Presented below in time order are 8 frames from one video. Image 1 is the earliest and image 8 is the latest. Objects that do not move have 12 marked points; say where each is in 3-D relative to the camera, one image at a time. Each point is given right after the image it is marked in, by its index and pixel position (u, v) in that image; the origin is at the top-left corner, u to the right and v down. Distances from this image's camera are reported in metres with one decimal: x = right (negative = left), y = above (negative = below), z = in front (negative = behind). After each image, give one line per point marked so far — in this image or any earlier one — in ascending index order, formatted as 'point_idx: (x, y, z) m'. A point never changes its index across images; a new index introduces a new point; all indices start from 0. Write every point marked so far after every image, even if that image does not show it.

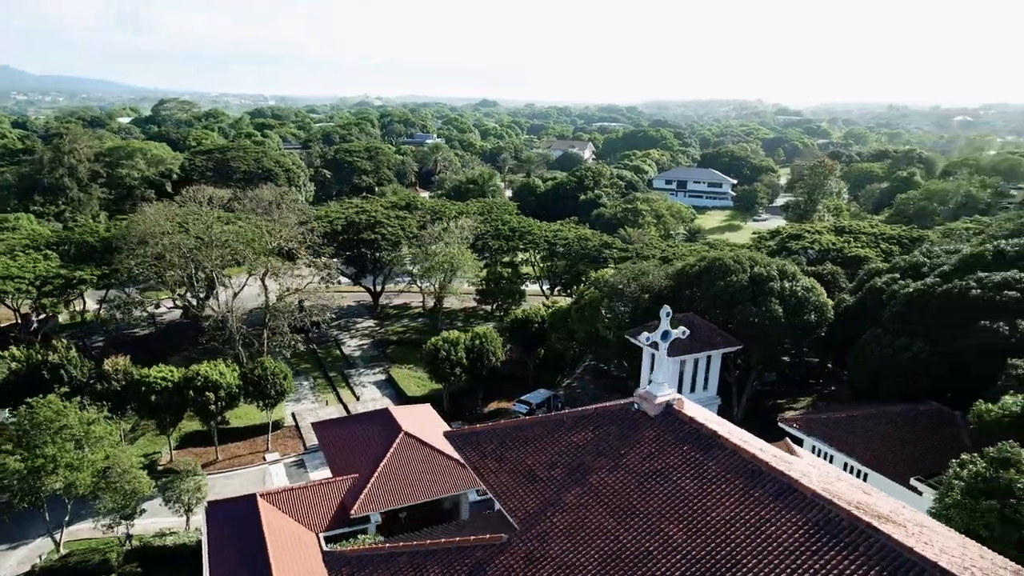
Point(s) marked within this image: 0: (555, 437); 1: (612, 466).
0: (+0.8, -2.7, +12.0) m
1: (+1.7, -2.9, +10.9) m
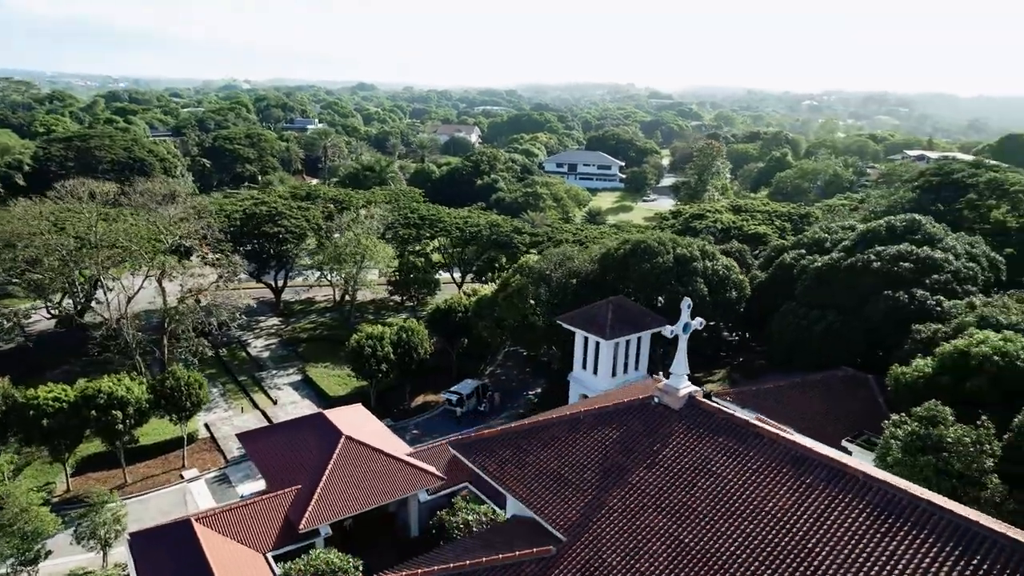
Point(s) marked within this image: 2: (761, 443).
0: (+1.2, -2.6, +11.8) m
1: (+2.3, -2.8, +10.8) m
2: (+3.9, -2.4, +10.4) m
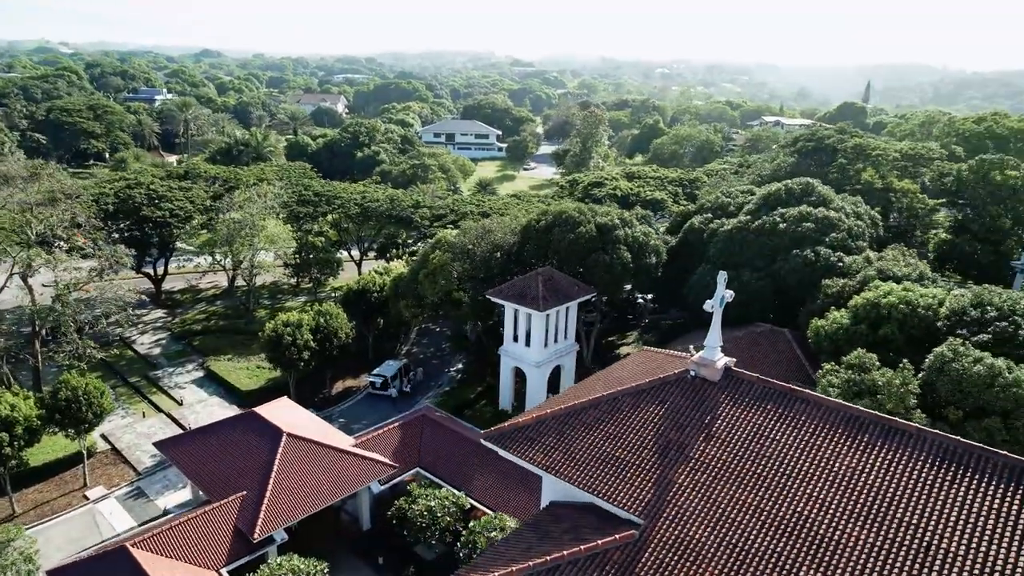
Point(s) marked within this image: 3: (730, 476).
0: (+1.9, -2.3, +11.7) m
1: (+3.2, -2.4, +11.0) m
2: (+4.9, -1.9, +10.9) m
3: (+3.4, -2.9, +10.3) m
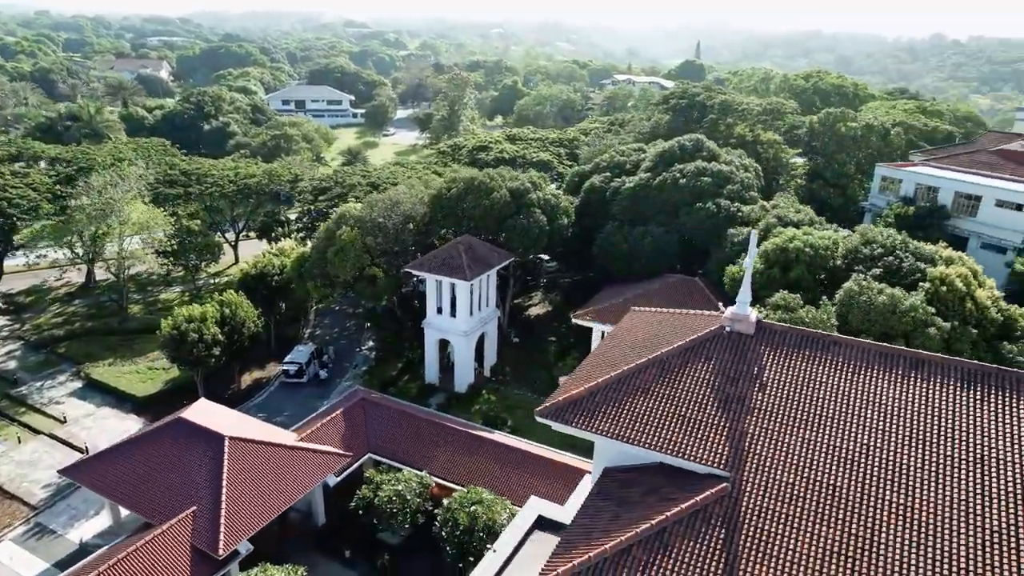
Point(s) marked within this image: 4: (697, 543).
0: (+2.9, -1.6, +12.1) m
1: (+4.3, -1.7, +11.7) m
2: (+5.9, -1.1, +12.0) m
3: (+4.7, -2.2, +11.1) m
4: (+2.8, -3.8, +9.9) m
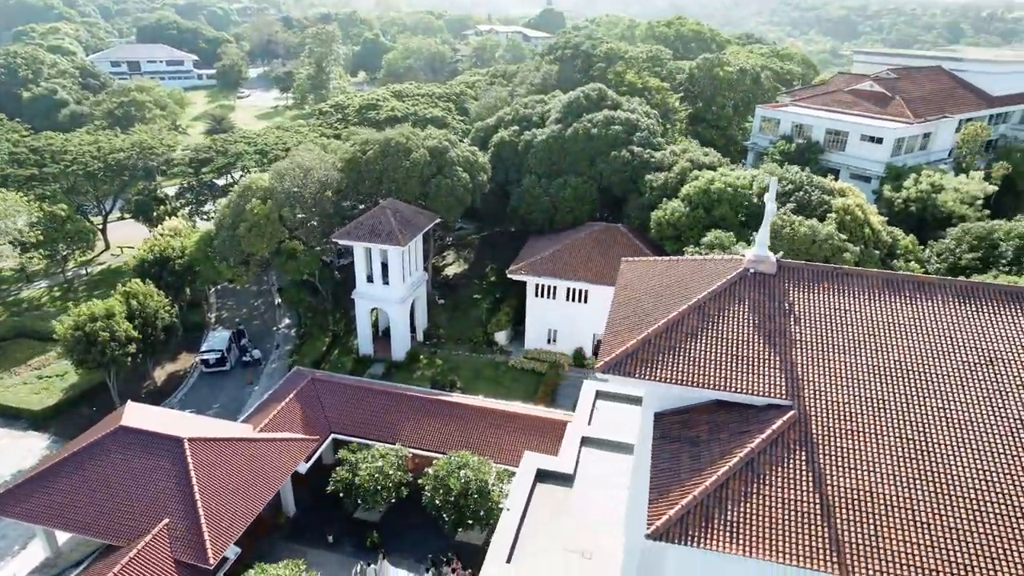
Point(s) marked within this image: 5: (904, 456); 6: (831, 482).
0: (+3.9, -0.6, +12.8) m
1: (+5.4, -0.6, +12.7) m
2: (+6.8, +0.2, +13.3) m
3: (+5.9, -1.1, +12.3) m
4: (+4.4, -2.9, +10.8) m
5: (+6.3, -2.7, +10.7) m
6: (+5.1, -3.1, +10.6) m
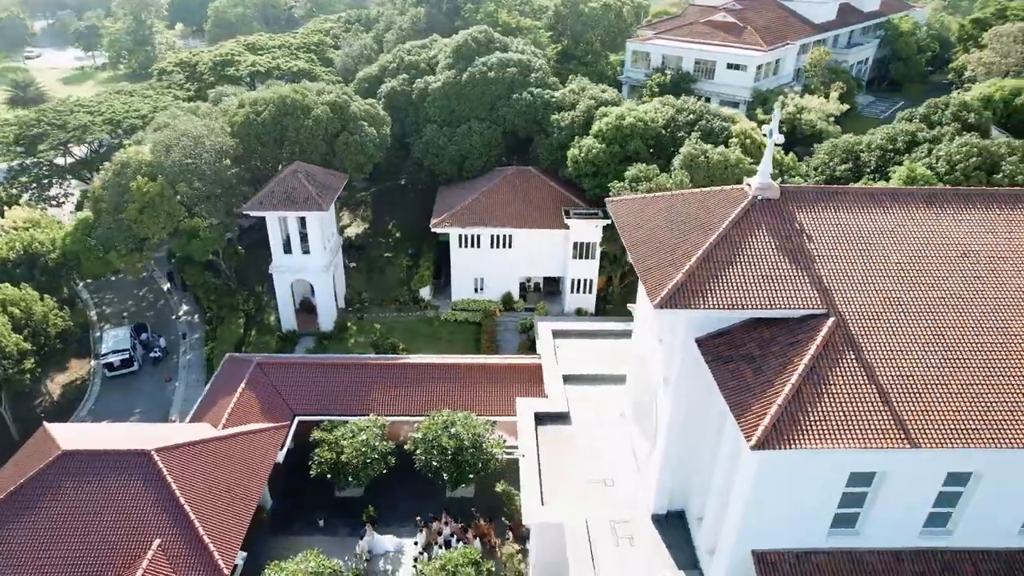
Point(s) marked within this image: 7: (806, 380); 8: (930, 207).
0: (+4.8, +0.8, +13.9) m
1: (+6.2, +1.1, +14.1) m
2: (+7.3, +2.1, +14.9) m
3: (+6.9, +0.7, +13.8) m
4: (+6.0, -1.4, +12.2) m
5: (+7.8, -1.0, +12.6) m
6: (+6.7, -1.6, +12.2) m
7: (+5.3, -1.7, +12.0) m
8: (+9.2, +1.8, +14.8) m
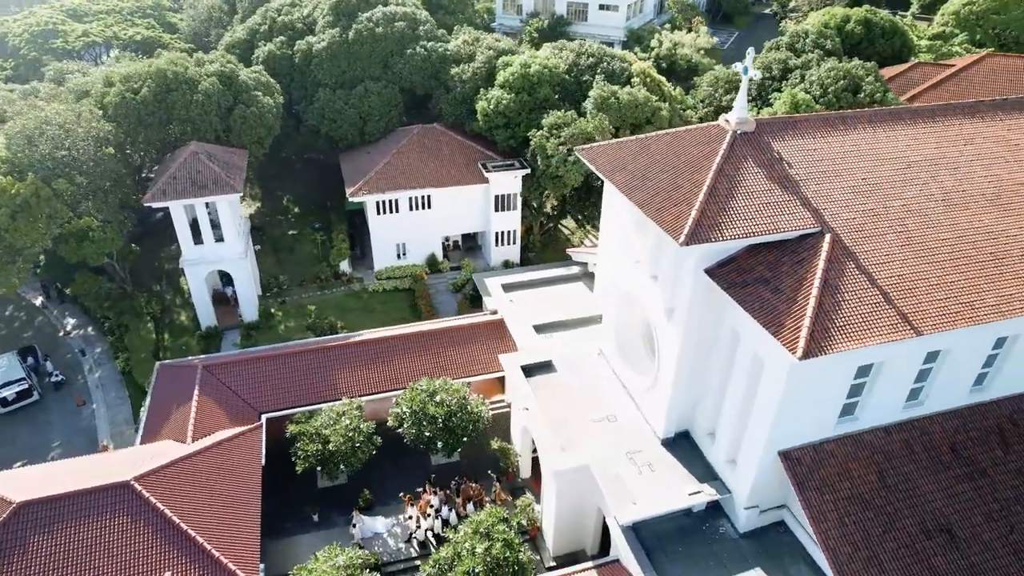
0: (+5.0, +2.4, +14.9) m
1: (+6.3, +2.8, +15.4) m
2: (+7.1, +4.1, +16.4) m
3: (+7.1, +2.5, +15.3) m
4: (+6.9, +0.2, +13.8) m
5: (+8.5, +0.9, +14.4) m
6: (+7.6, +0.2, +13.8) m
7: (+6.3, -0.1, +13.4) m
8: (+9.0, +4.0, +16.6) m
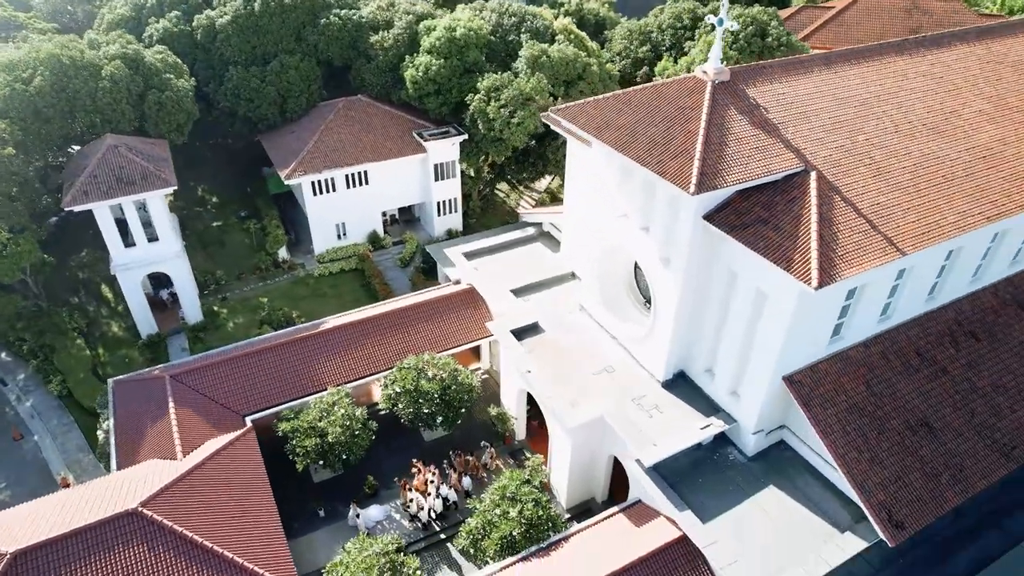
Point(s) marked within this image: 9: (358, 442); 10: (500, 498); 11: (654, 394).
0: (+5.0, +3.7, +15.6) m
1: (+6.1, +4.4, +16.3) m
2: (+6.6, +5.7, +17.3) m
3: (+6.9, +4.1, +16.4) m
4: (+7.3, +1.8, +15.0) m
5: (+8.6, +2.7, +15.9) m
6: (+7.9, +1.8, +15.2) m
7: (+6.7, +1.4, +14.6) m
8: (+8.4, +5.9, +17.9) m
9: (-4.5, -4.5, +19.5) m
10: (-0.3, -5.5, +17.3) m
11: (+3.9, -2.9, +18.5) m
